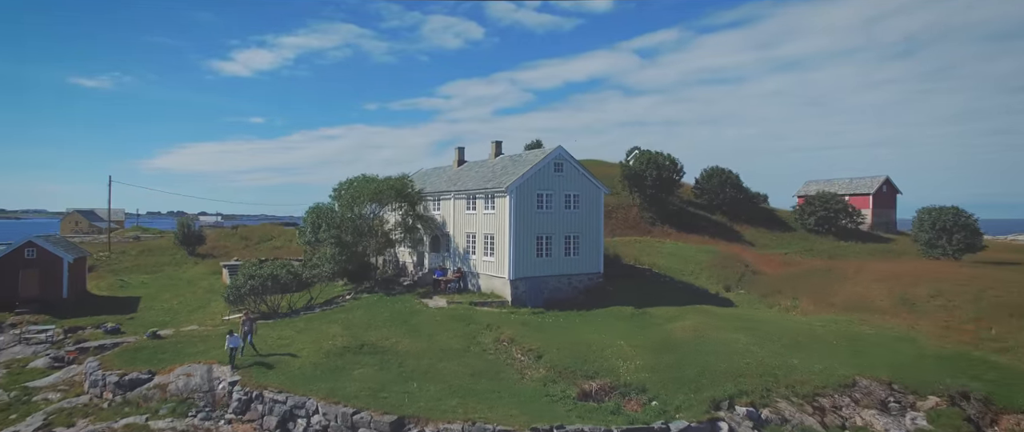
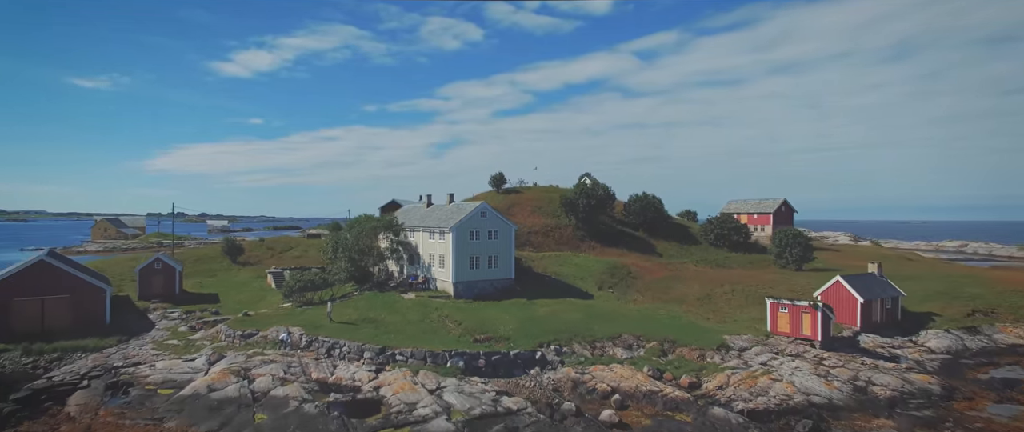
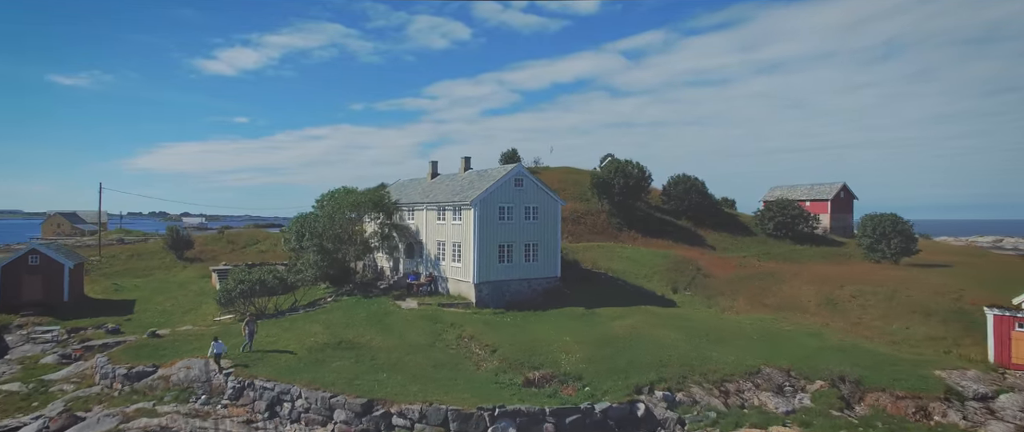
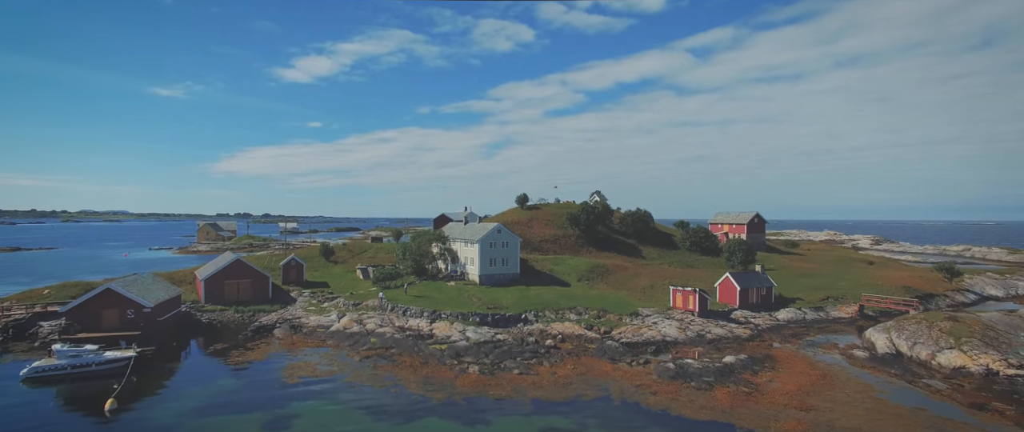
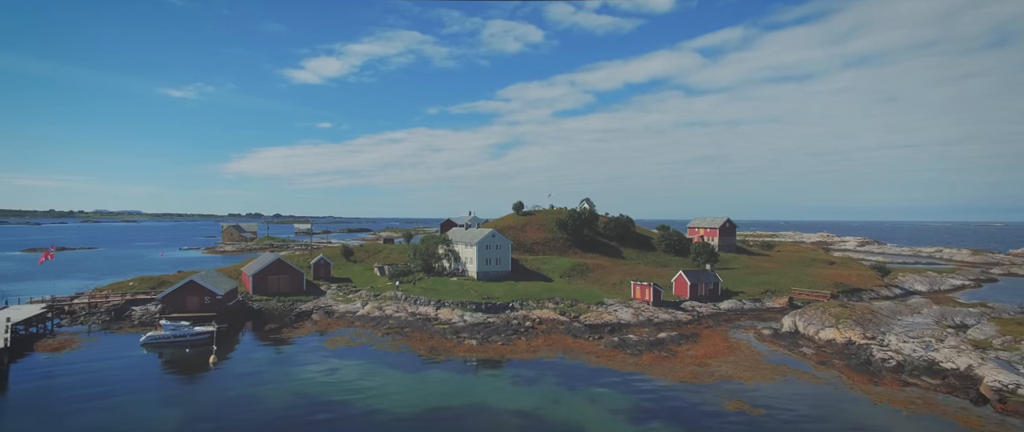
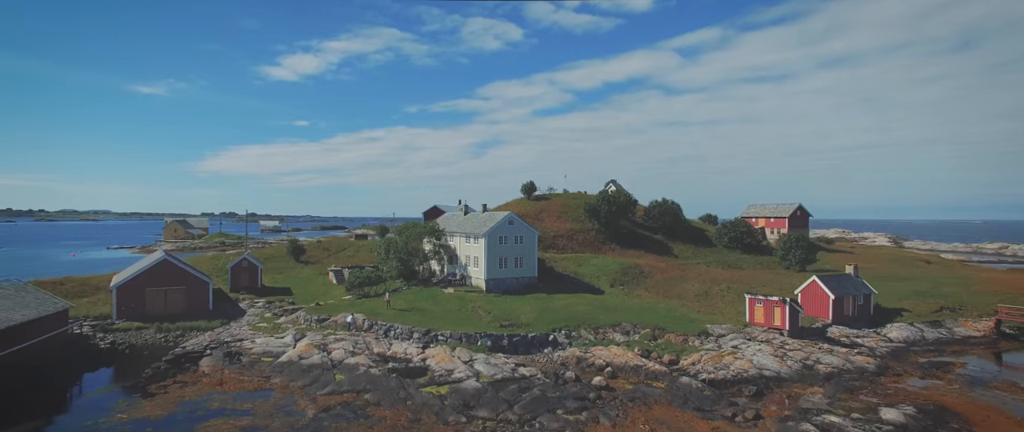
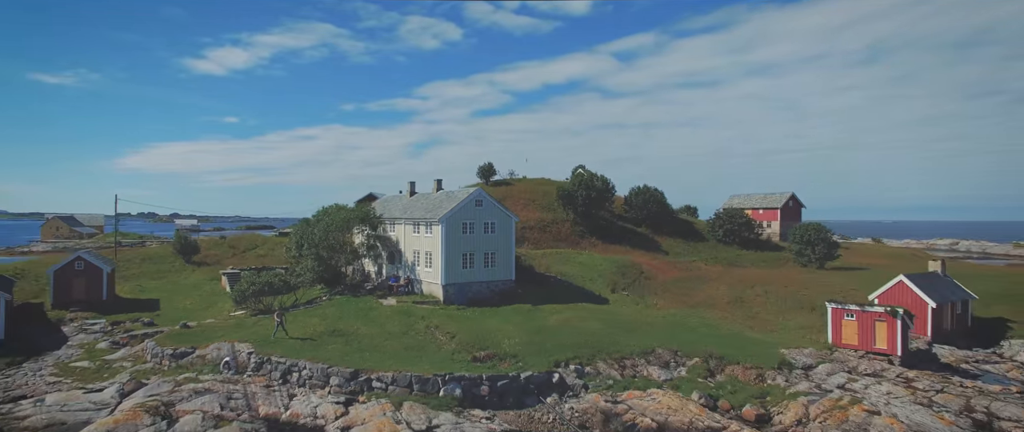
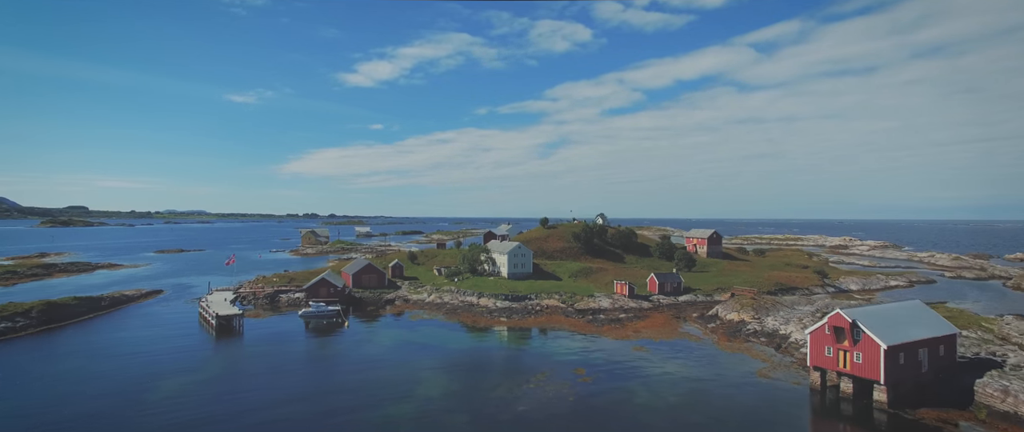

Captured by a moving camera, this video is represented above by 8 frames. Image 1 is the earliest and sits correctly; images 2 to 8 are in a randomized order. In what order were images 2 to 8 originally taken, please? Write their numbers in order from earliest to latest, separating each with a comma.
3, 7, 2, 6, 4, 5, 8
